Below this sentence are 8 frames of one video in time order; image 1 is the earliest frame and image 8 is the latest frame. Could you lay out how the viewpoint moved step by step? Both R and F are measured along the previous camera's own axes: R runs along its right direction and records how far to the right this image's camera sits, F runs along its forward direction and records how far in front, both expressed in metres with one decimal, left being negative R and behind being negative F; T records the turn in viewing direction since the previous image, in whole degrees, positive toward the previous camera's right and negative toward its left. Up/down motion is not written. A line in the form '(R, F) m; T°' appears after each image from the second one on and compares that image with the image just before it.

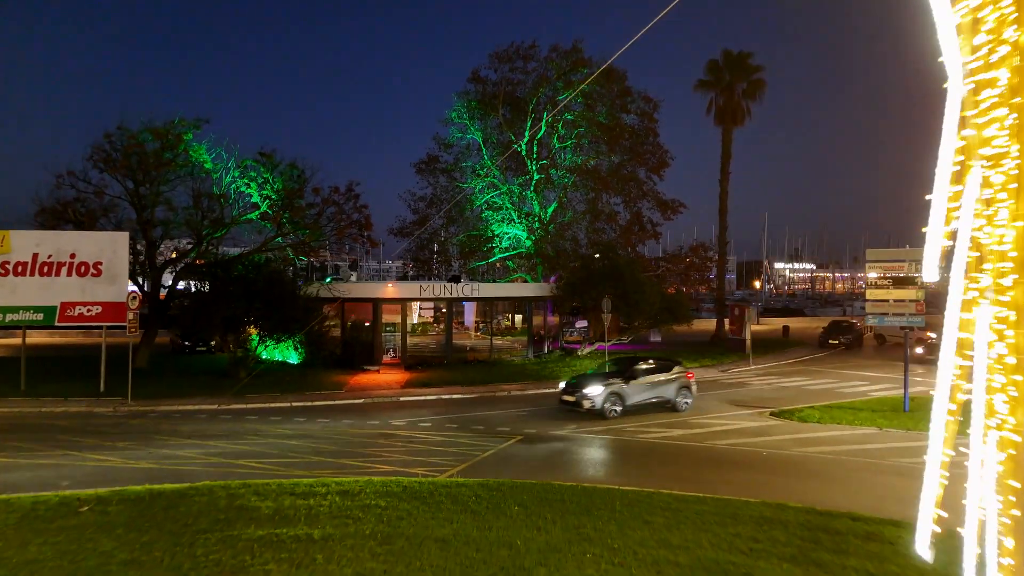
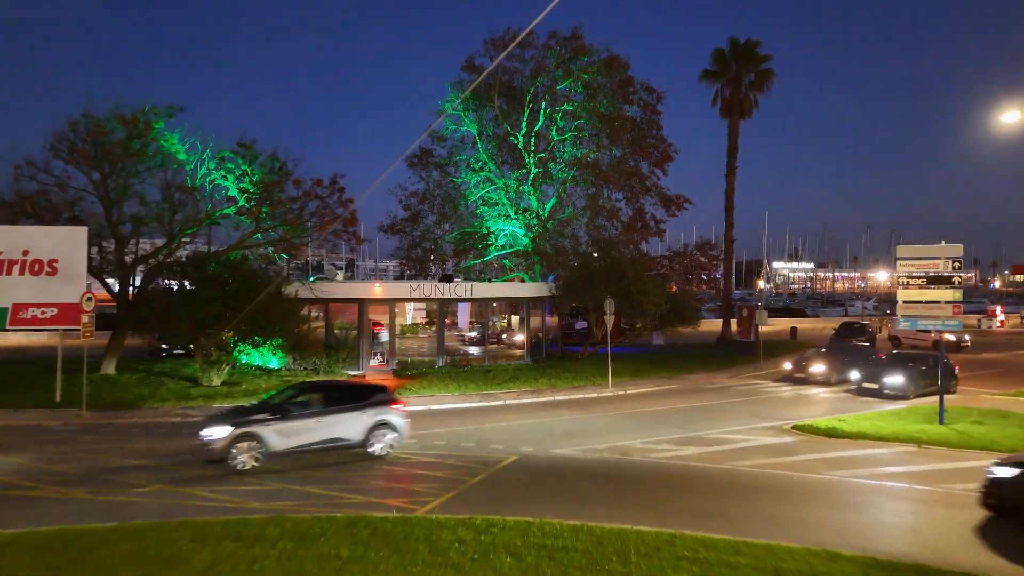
(+0.1, +1.8) m; 0°
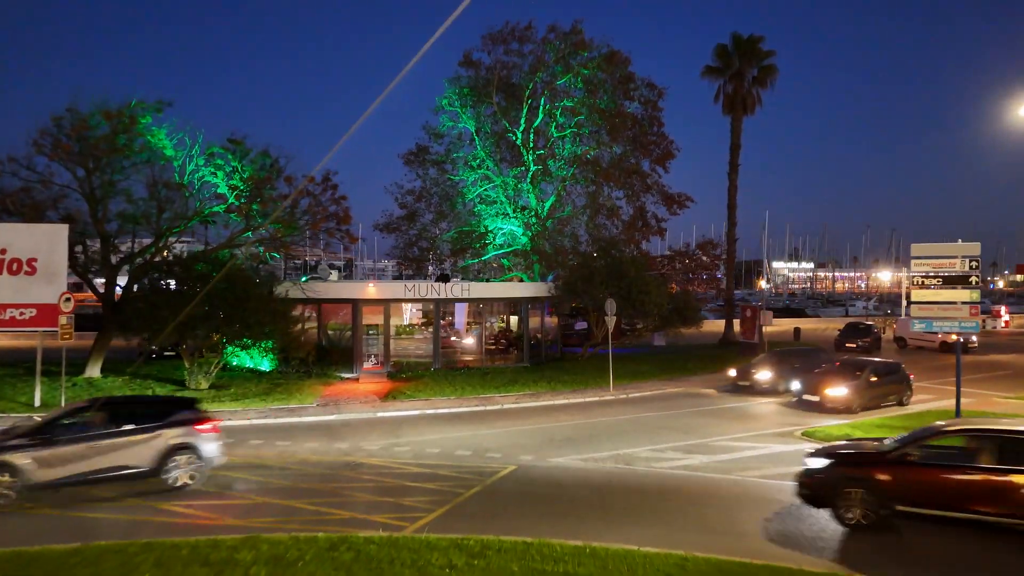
(0.0, +0.7) m; 0°
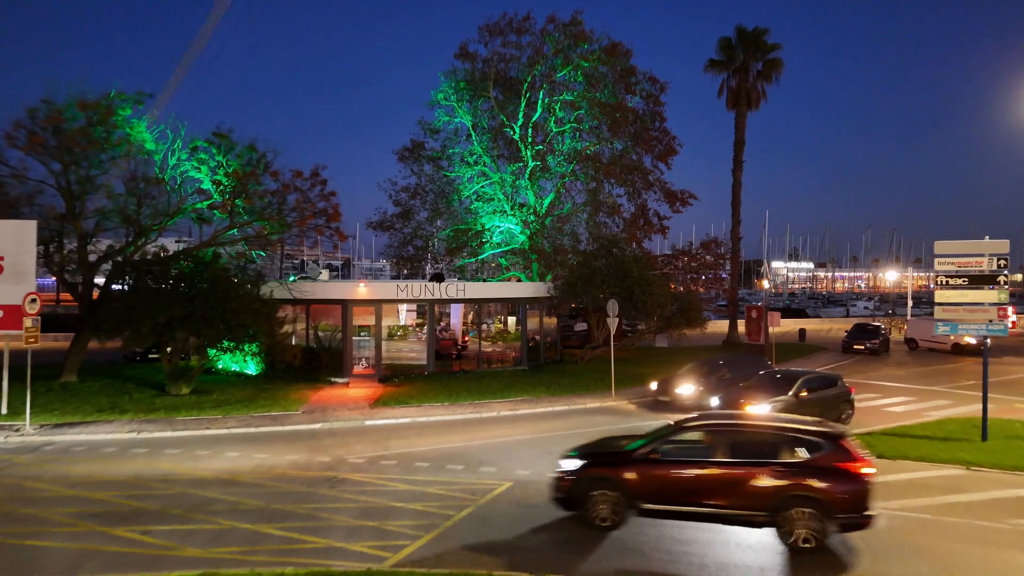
(+0.1, +1.1) m; 0°
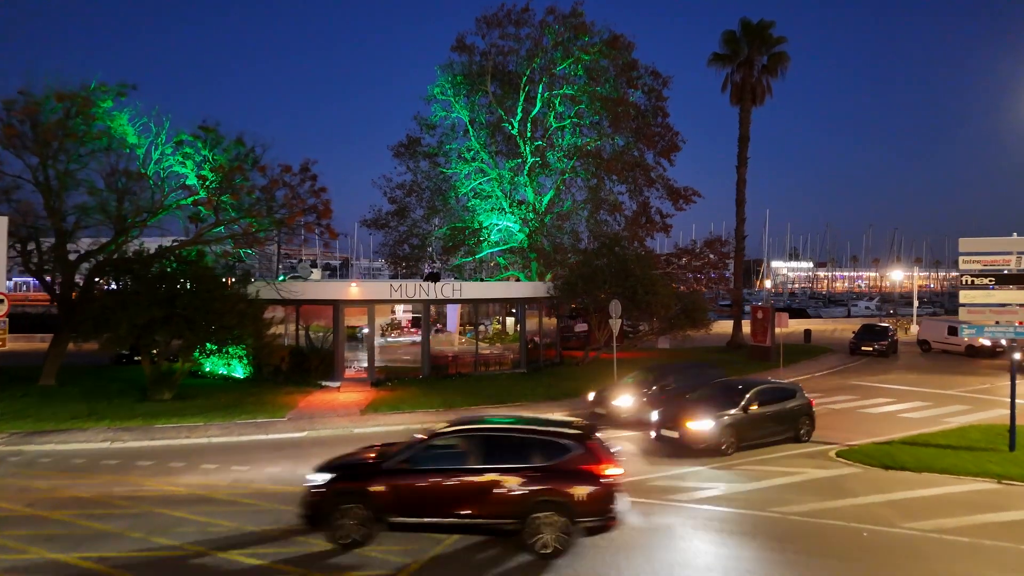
(0.0, +1.0) m; 0°
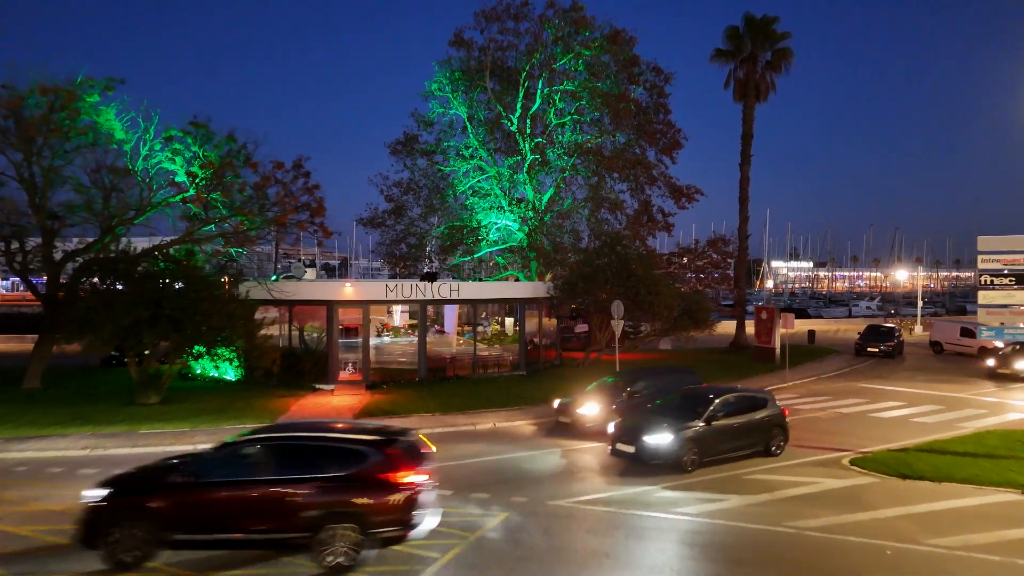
(0.0, +0.6) m; 0°
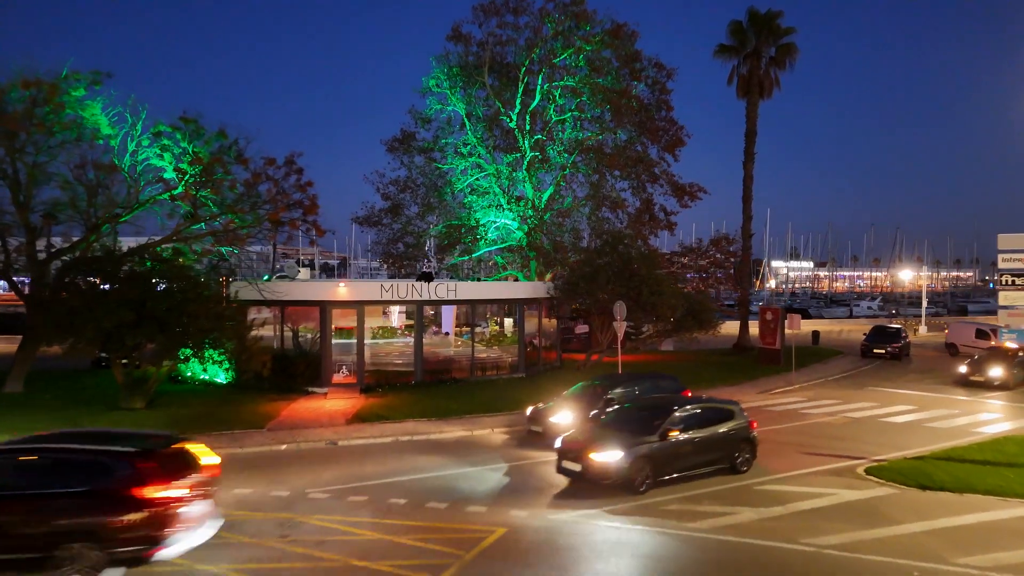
(0.0, +0.7) m; 0°
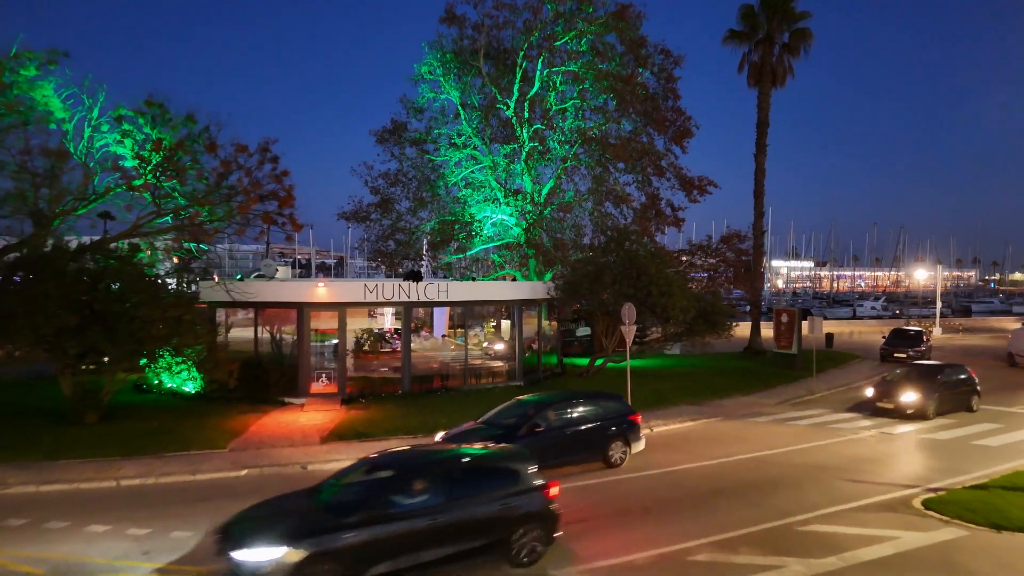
(0.0, +2.0) m; 0°
